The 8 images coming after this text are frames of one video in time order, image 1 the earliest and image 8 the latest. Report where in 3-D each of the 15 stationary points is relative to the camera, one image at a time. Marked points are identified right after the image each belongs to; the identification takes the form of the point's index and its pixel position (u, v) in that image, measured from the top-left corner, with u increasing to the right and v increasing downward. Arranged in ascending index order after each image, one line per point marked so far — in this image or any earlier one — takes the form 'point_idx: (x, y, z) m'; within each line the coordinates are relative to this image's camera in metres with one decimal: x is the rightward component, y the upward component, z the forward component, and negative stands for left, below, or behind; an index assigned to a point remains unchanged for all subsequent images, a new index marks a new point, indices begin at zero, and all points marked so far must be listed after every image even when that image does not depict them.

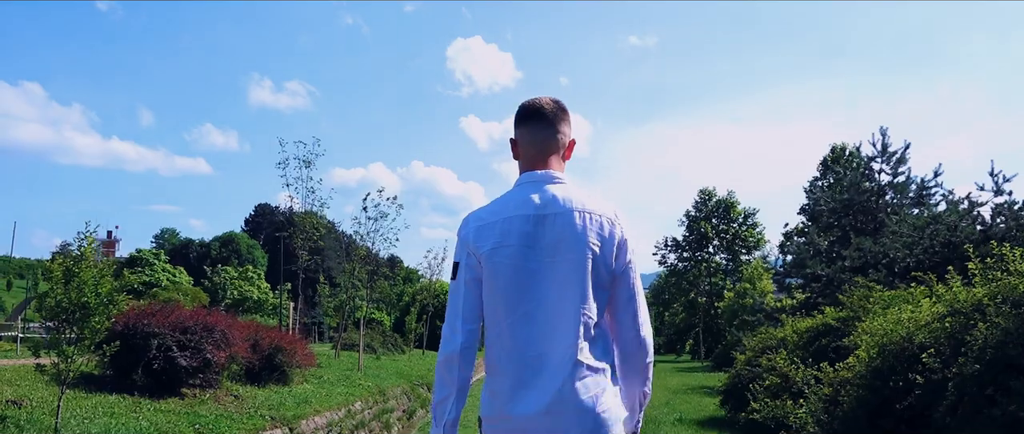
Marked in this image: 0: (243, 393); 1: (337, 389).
0: (-4.9, -3.2, +14.8) m
1: (-4.1, -4.0, +19.1) m
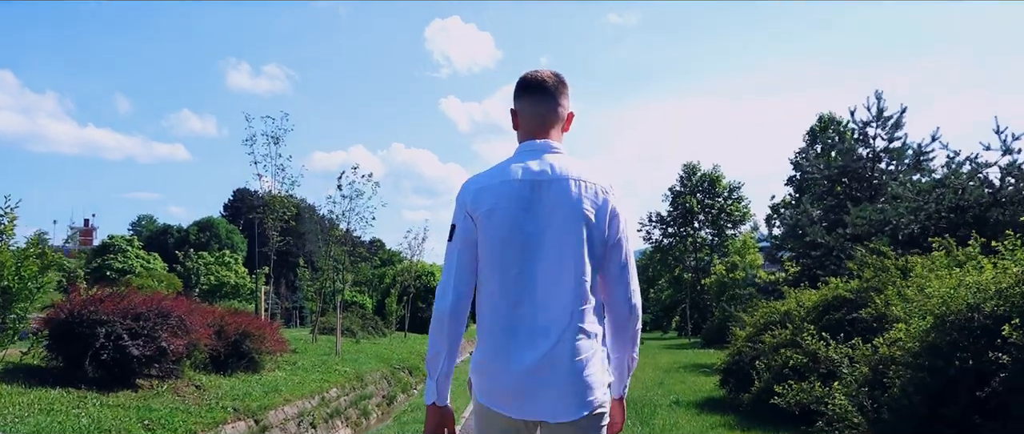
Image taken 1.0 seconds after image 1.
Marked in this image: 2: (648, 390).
0: (-5.1, -2.8, +13.8) m
1: (-4.4, -3.5, +18.1) m
2: (+2.2, -2.8, +13.2) m
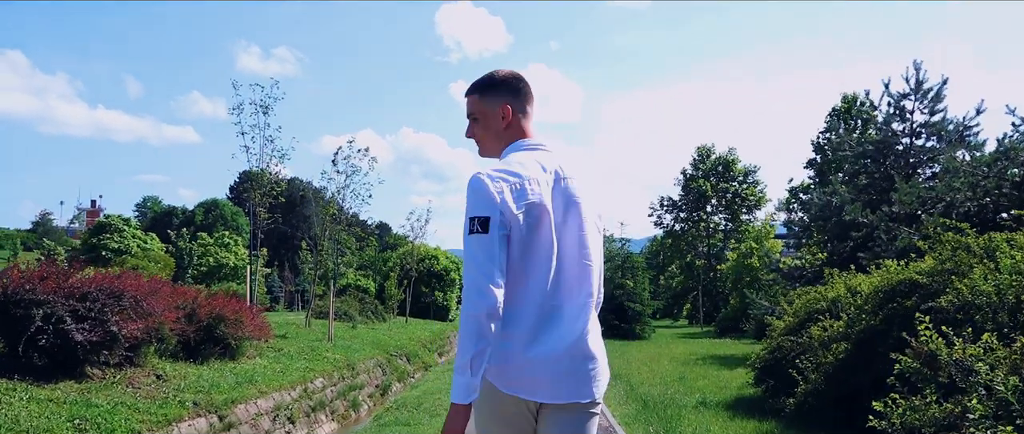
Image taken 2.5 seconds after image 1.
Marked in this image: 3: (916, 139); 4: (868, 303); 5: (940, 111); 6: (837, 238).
0: (-5.1, -2.3, +12.3) m
1: (-4.4, -3.0, +16.6) m
2: (+2.2, -2.4, +11.6) m
3: (+9.3, +1.8, +18.9) m
4: (+3.6, -0.9, +8.3) m
5: (+9.8, +2.4, +18.7) m
6: (+7.6, -0.4, +18.8) m
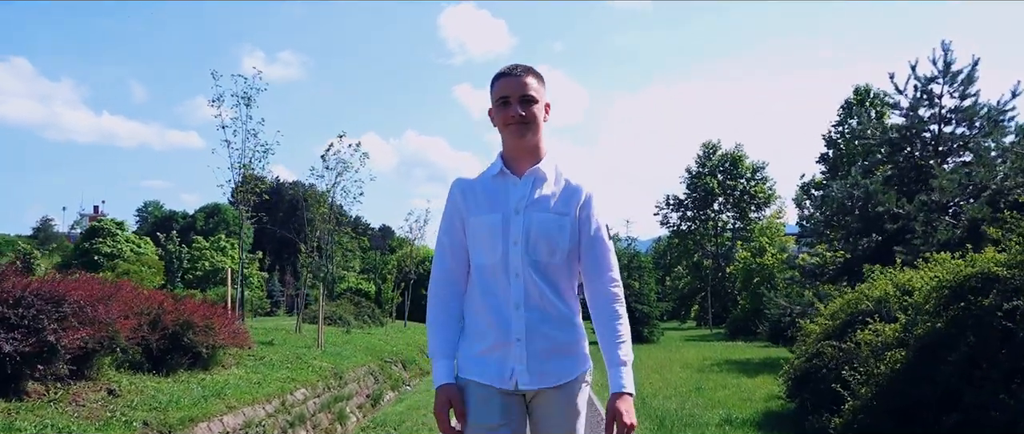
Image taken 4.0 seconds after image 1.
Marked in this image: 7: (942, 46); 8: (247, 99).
0: (-5.2, -2.3, +11.0) m
1: (-4.4, -2.9, +15.3) m
2: (+2.2, -2.3, +10.3) m
3: (+9.3, +2.0, +17.5) m
4: (+3.5, -0.7, +7.0) m
5: (+9.7, +2.6, +17.3) m
6: (+7.6, -0.3, +17.5) m
7: (+9.4, +3.7, +17.9) m
8: (-6.4, +2.8, +19.8) m
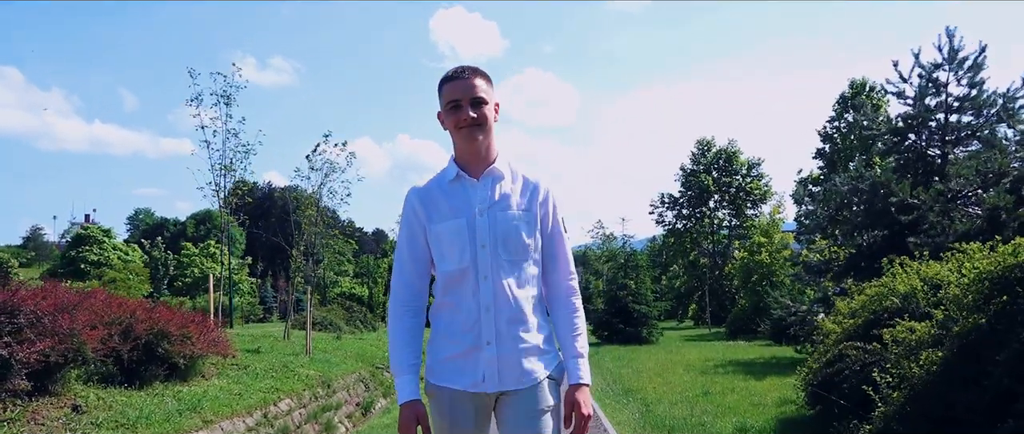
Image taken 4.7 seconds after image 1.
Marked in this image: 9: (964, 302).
0: (-5.3, -2.3, +10.2) m
1: (-4.5, -3.0, +14.6) m
2: (+2.1, -2.2, +9.6) m
3: (+9.1, +2.1, +16.9) m
4: (+3.5, -0.6, +6.3) m
5: (+9.5, +2.8, +16.7) m
6: (+7.4, -0.1, +16.8) m
7: (+9.2, +3.9, +17.3) m
8: (-6.6, +2.8, +19.0) m
9: (+3.5, -0.7, +6.5) m
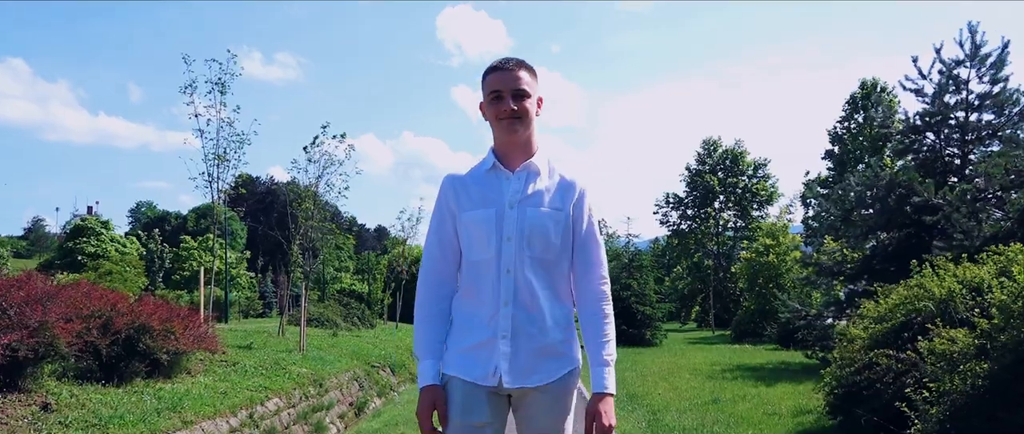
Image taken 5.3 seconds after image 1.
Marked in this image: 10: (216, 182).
0: (-5.3, -2.1, +9.6) m
1: (-4.5, -2.8, +14.0) m
2: (+2.1, -2.1, +9.0) m
3: (+9.2, +2.1, +16.3) m
4: (+3.5, -0.6, +5.7) m
5: (+9.6, +2.7, +16.0) m
6: (+7.5, -0.1, +16.2) m
7: (+9.3, +3.8, +16.7) m
8: (-6.5, +3.0, +18.4) m
9: (+3.5, -0.7, +5.9) m
10: (-6.8, +0.8, +18.7) m
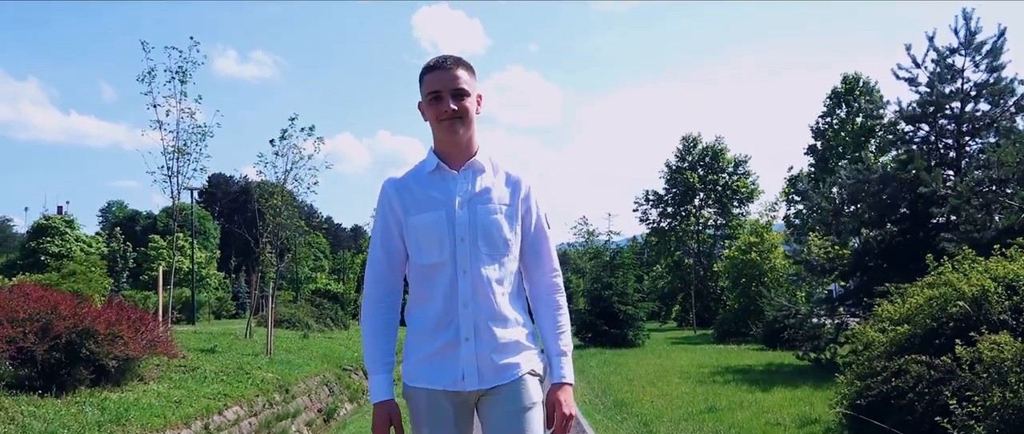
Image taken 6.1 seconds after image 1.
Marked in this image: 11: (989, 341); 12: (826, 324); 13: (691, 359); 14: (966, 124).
0: (-5.5, -2.1, +8.6) m
1: (-4.8, -2.7, +13.0) m
2: (+1.8, -2.1, +8.2) m
3: (+8.8, +2.2, +15.7) m
4: (+3.3, -0.5, +4.9) m
5: (+9.2, +2.8, +15.4) m
6: (+7.0, 0.0, +15.5) m
7: (+8.8, +3.9, +16.1) m
8: (-7.0, +3.0, +17.4) m
9: (+3.4, -0.6, +5.1) m
10: (-7.3, +0.9, +17.7) m
11: (+3.1, -0.8, +5.5) m
12: (+6.6, -2.3, +17.2) m
13: (+3.9, -3.1, +18.0) m
14: (+8.7, +1.8, +15.7) m
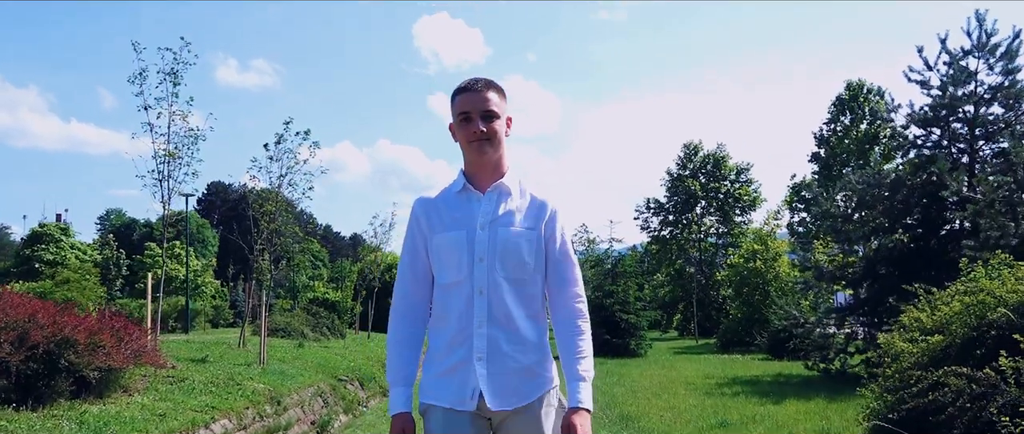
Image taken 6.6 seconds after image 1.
0: (-5.5, -2.1, +8.1) m
1: (-4.9, -2.8, +12.5) m
2: (+1.8, -2.1, +7.7) m
3: (+8.8, +2.1, +15.2) m
4: (+3.3, -0.5, +4.4) m
5: (+9.2, +2.7, +15.0) m
6: (+7.0, -0.1, +15.1) m
7: (+8.8, +3.8, +15.6) m
8: (-7.0, +2.9, +17.0) m
9: (+3.4, -0.6, +4.6) m
10: (-7.3, +0.8, +17.2) m
11: (+3.1, -0.8, +5.0) m
12: (+6.6, -2.4, +16.7) m
13: (+3.9, -3.2, +17.5) m
14: (+8.7, +1.6, +15.3) m
